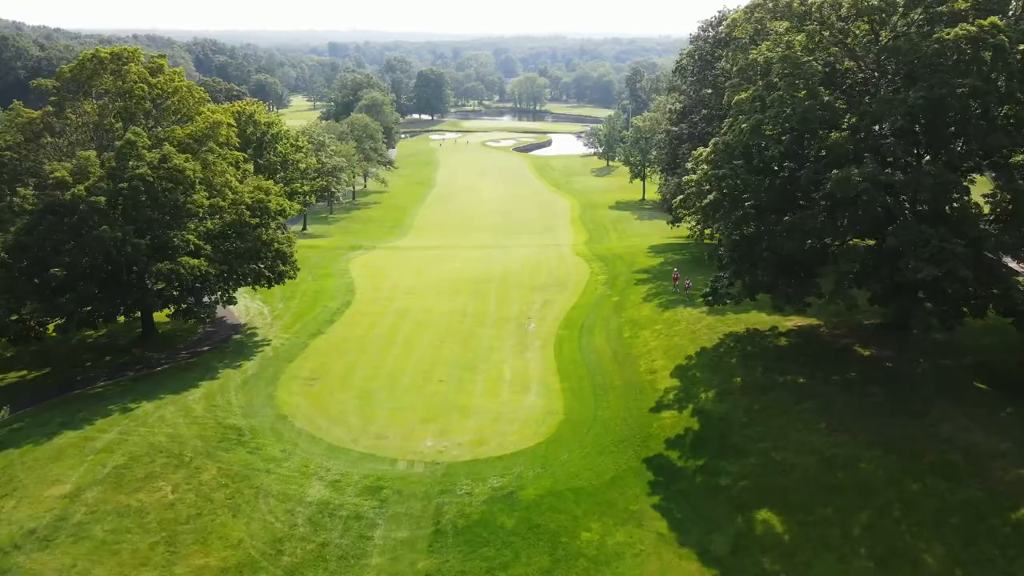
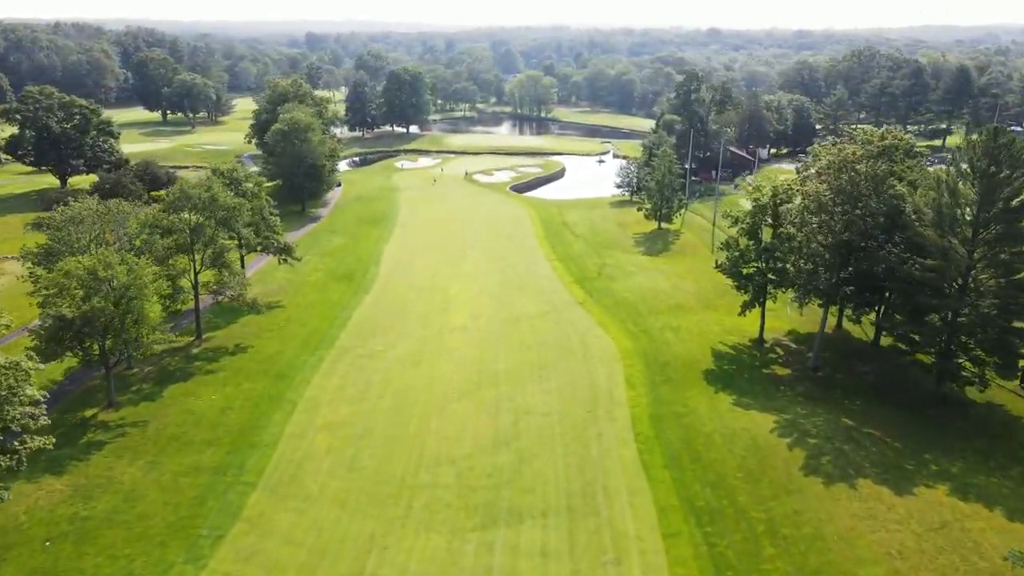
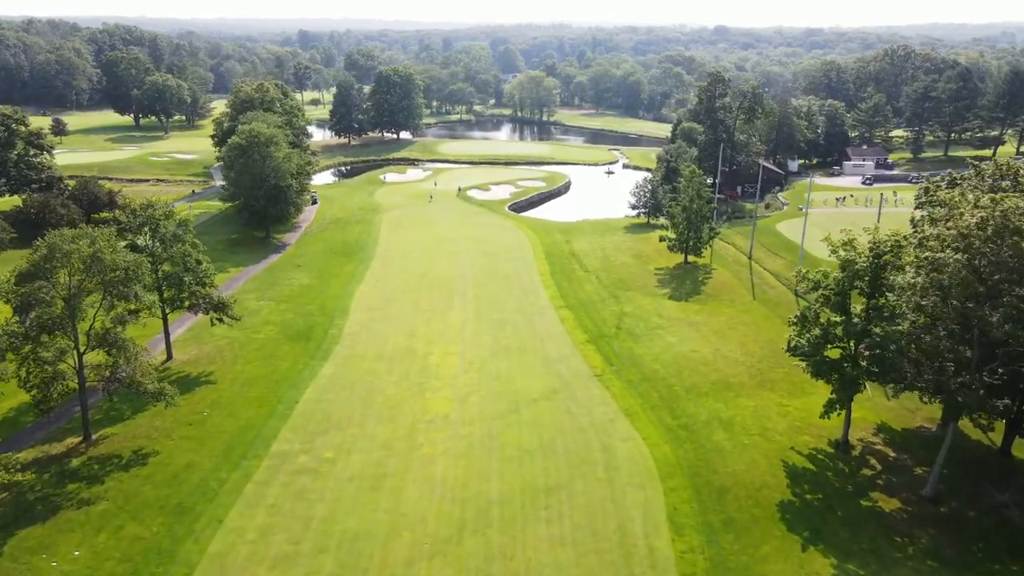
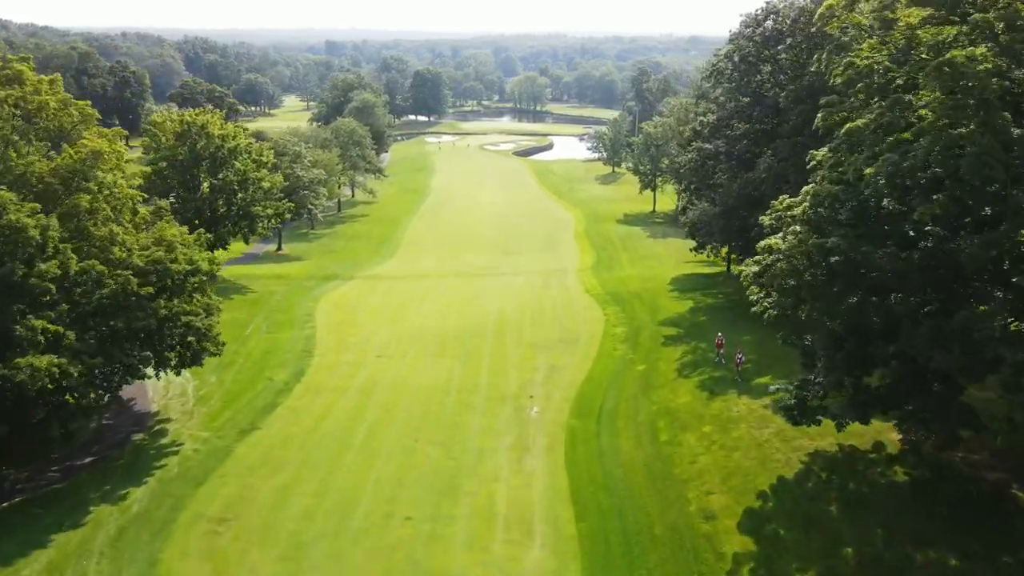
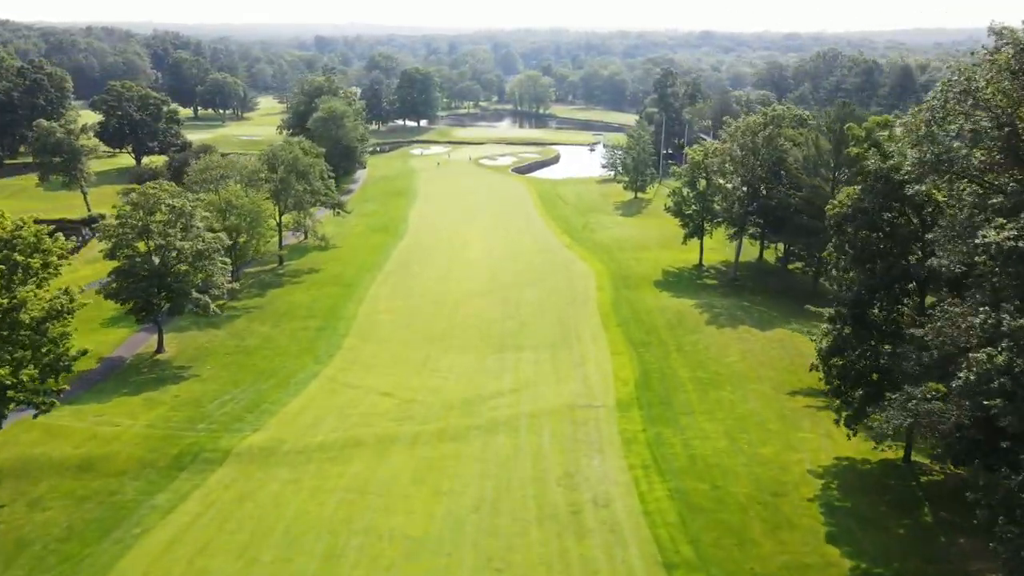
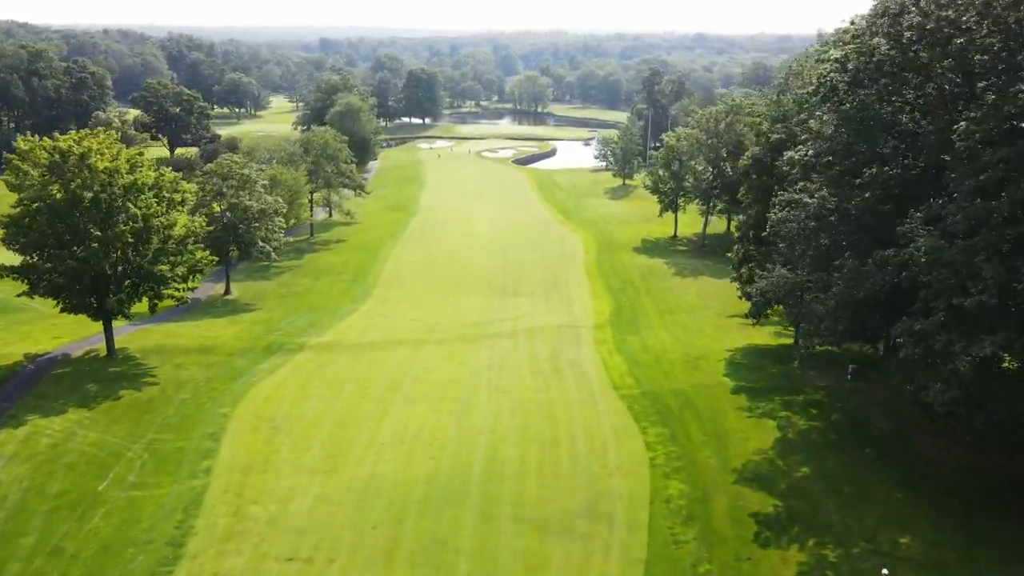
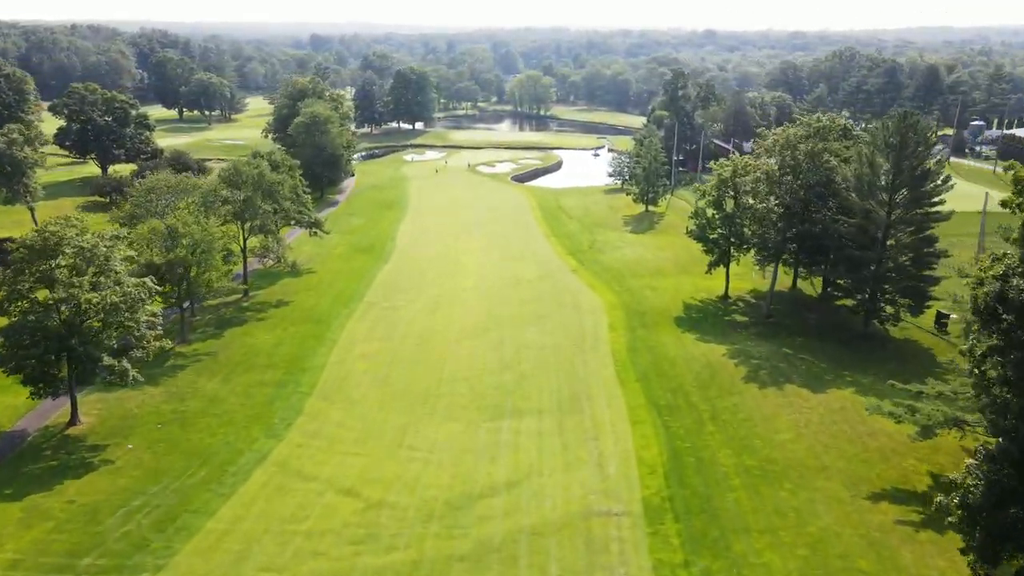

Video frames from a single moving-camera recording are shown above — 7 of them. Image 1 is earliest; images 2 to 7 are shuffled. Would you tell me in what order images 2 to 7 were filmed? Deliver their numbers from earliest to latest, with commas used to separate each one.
4, 6, 5, 7, 2, 3
